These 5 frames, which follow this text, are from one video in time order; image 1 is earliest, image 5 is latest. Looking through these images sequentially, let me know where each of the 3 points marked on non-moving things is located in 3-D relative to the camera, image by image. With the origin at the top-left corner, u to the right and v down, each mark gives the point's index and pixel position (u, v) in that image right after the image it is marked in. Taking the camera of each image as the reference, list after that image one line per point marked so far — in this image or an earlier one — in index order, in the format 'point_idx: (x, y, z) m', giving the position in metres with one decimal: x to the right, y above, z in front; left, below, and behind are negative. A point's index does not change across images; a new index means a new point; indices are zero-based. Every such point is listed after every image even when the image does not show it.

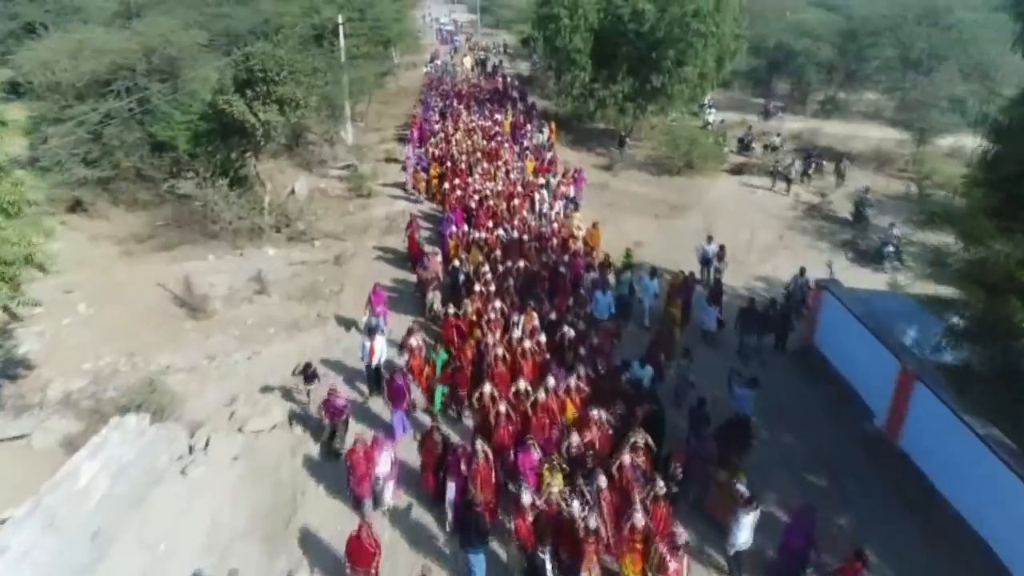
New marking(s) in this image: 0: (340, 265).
0: (-4.7, +0.6, +19.7) m
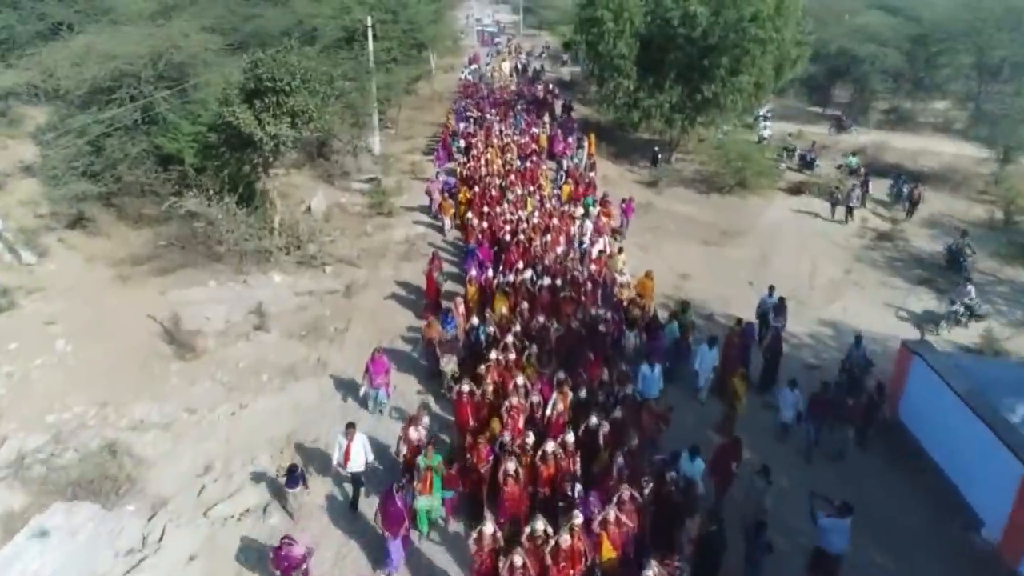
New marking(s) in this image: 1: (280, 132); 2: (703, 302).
0: (-4.0, -0.2, +17.8) m
1: (-6.0, +4.0, +18.7) m
2: (+4.7, -0.3, +18.0) m
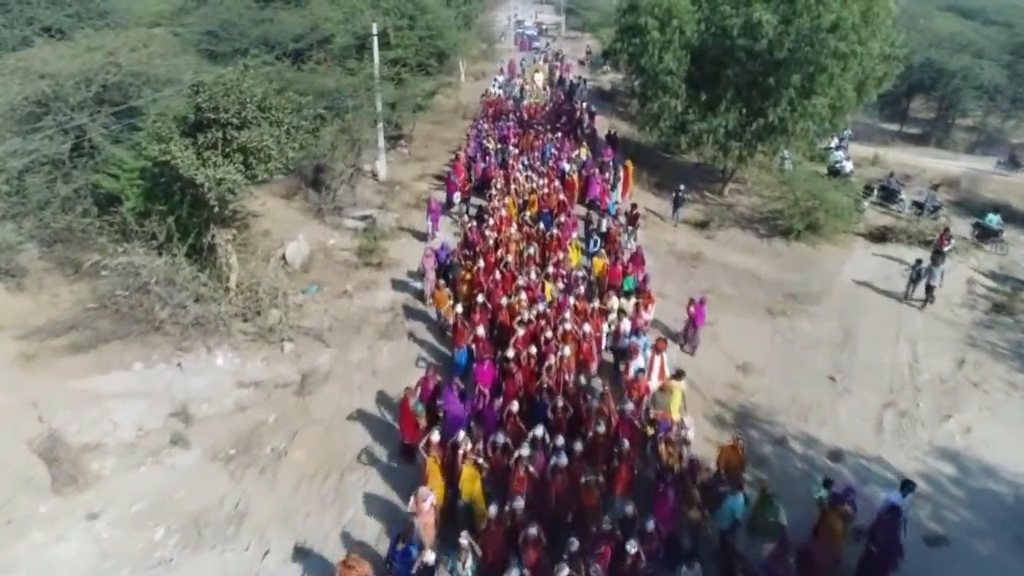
0: (-3.9, -2.0, +13.7) m
1: (-5.8, +2.3, +14.8) m
2: (+4.8, -2.3, +13.5) m
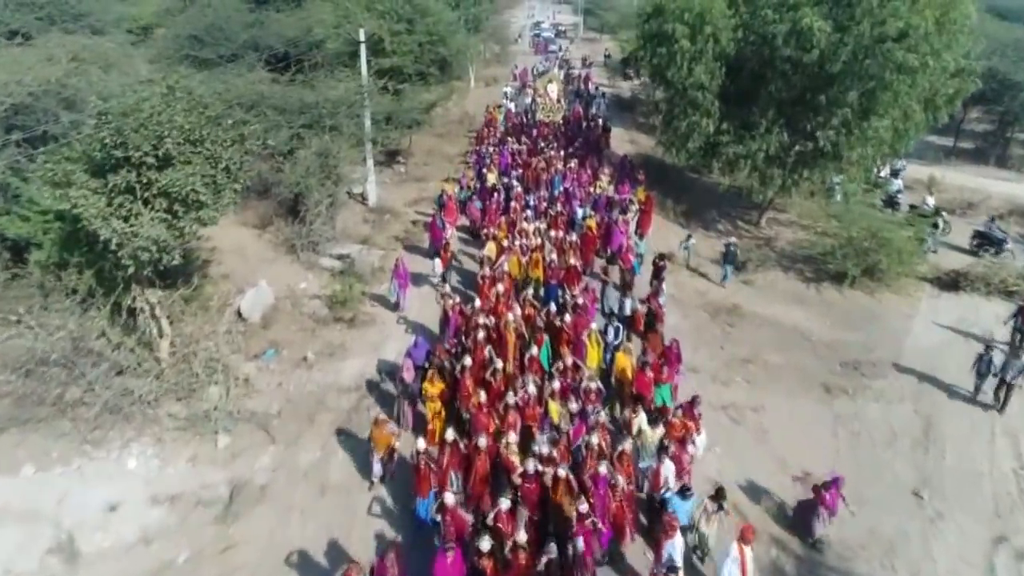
0: (-4.1, -3.3, +10.5) m
1: (-5.9, +1.0, +11.6) m
2: (+4.6, -3.7, +10.1) m
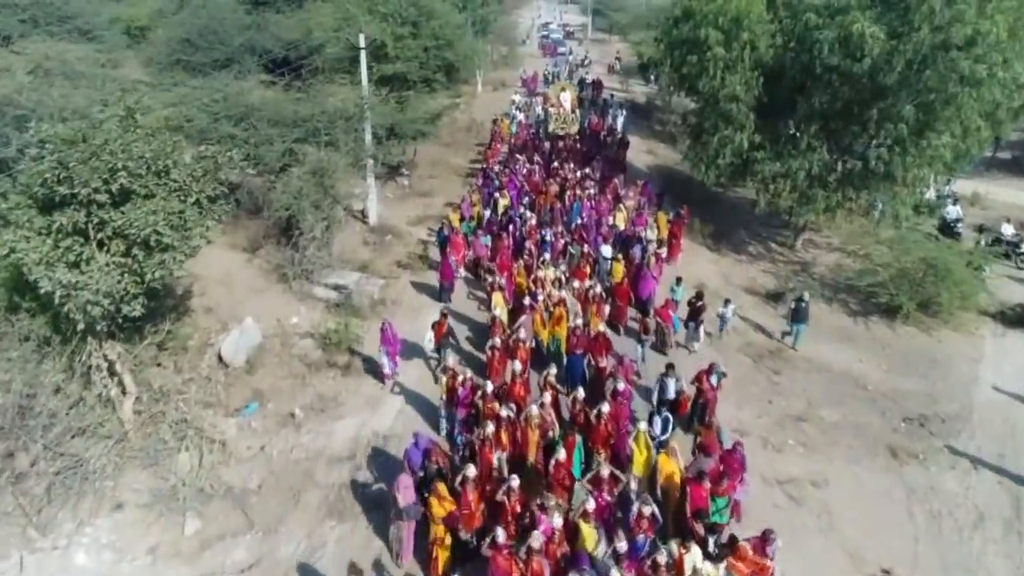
0: (-3.8, -4.1, +8.6) m
1: (-5.6, +0.2, +9.8) m
2: (+4.9, -4.5, +8.2) m
